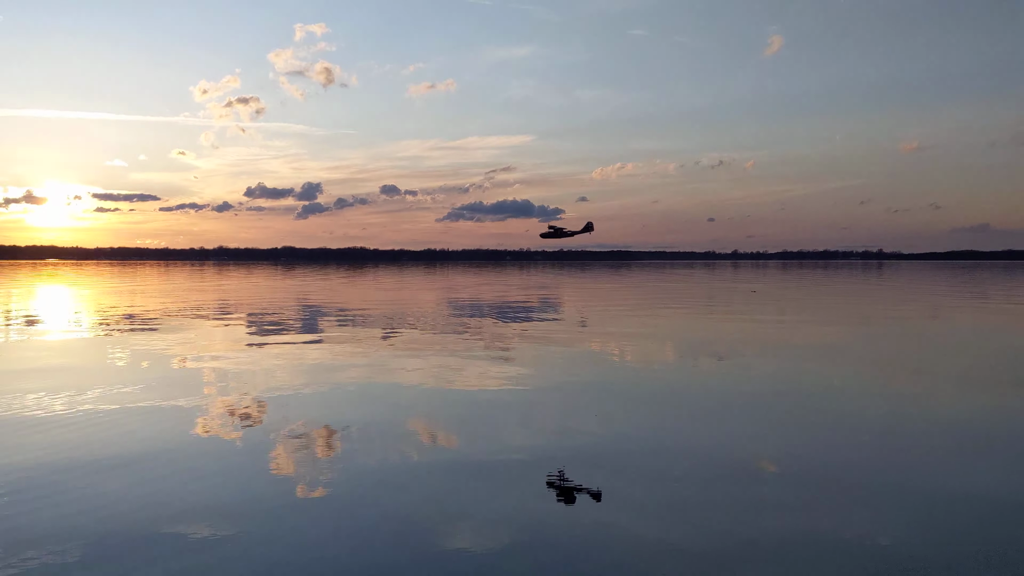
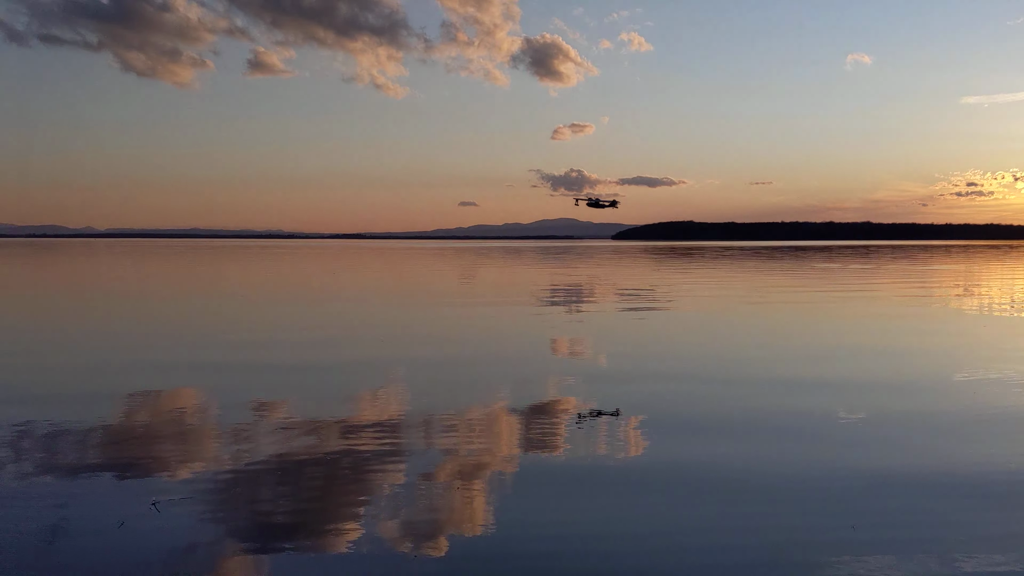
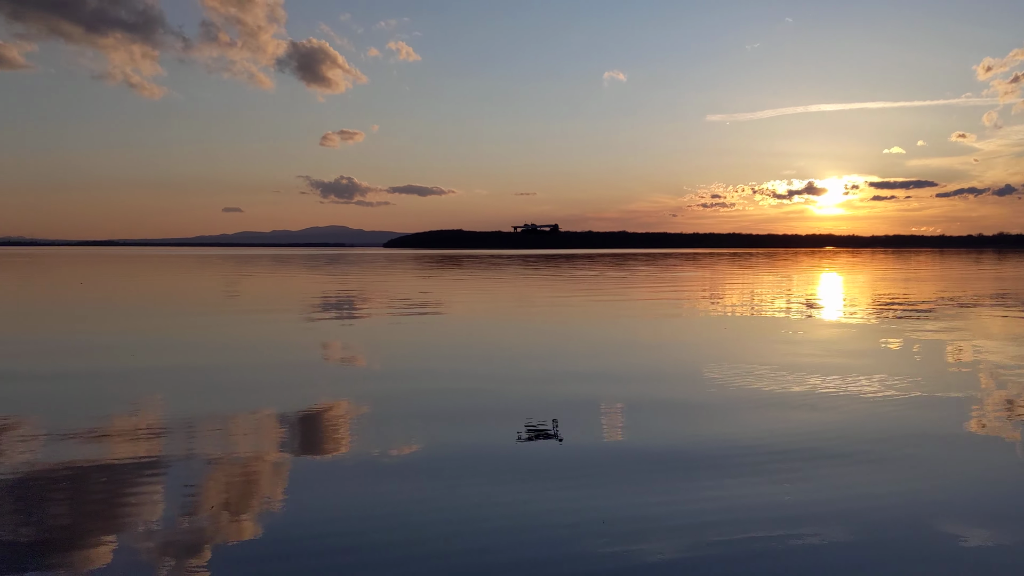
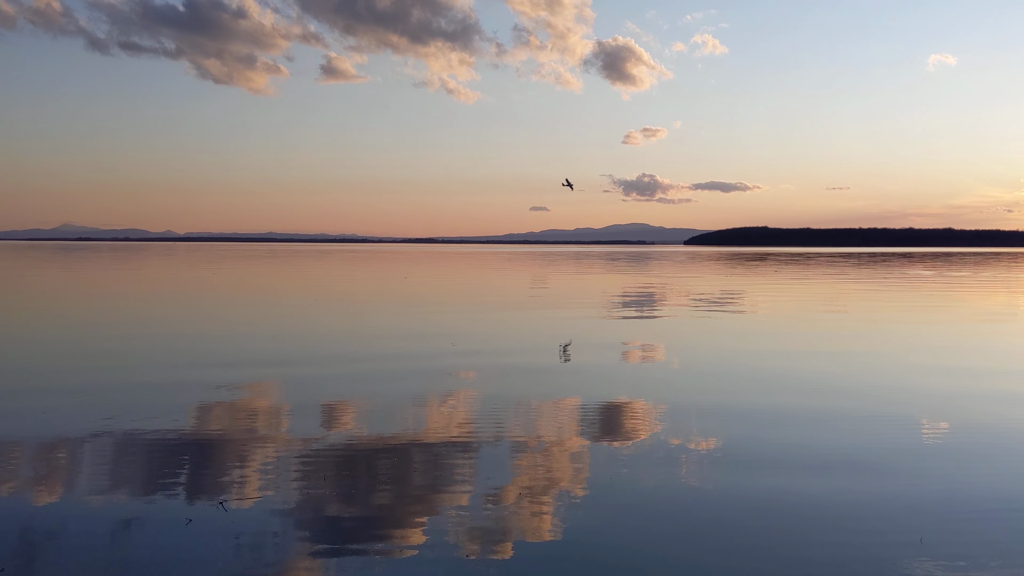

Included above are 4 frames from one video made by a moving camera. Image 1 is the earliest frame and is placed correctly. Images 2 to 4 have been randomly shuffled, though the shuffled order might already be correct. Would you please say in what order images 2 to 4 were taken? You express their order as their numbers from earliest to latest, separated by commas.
3, 2, 4
